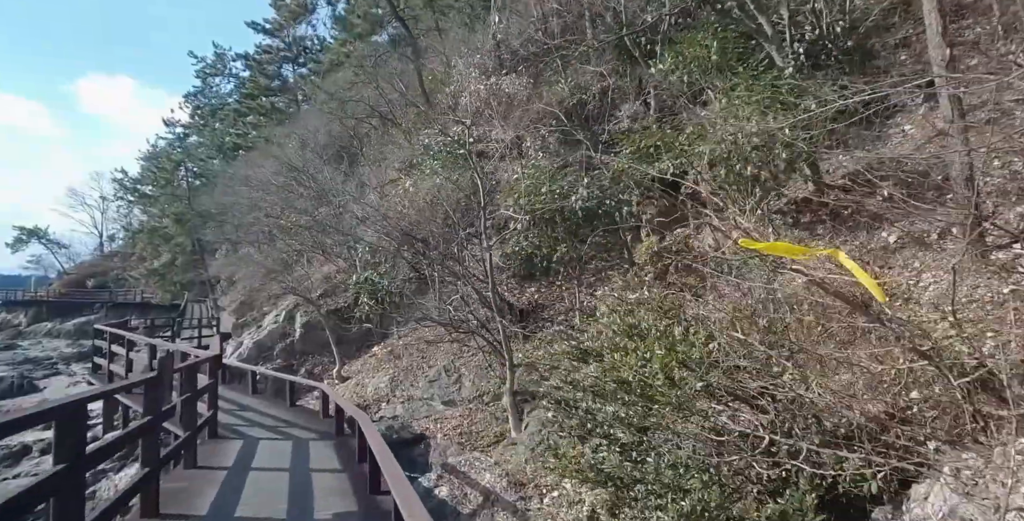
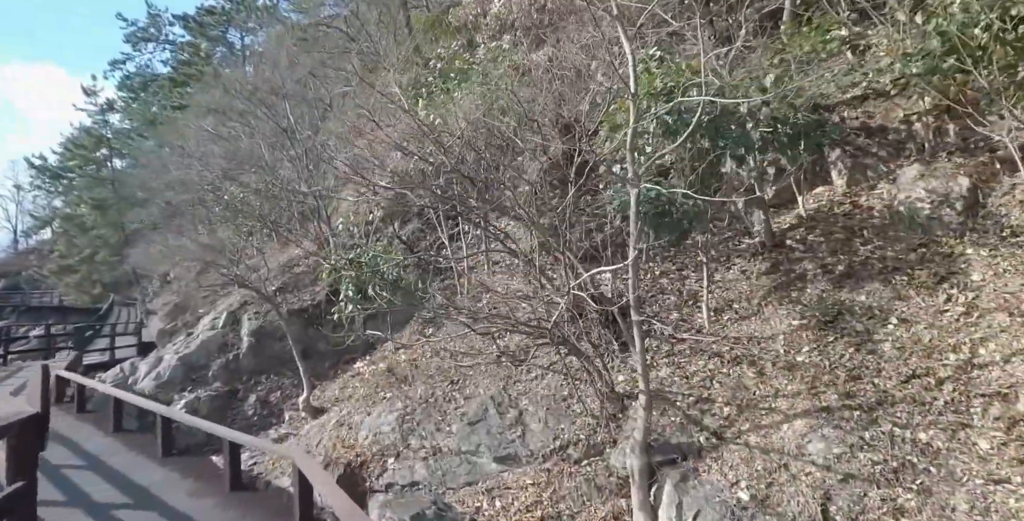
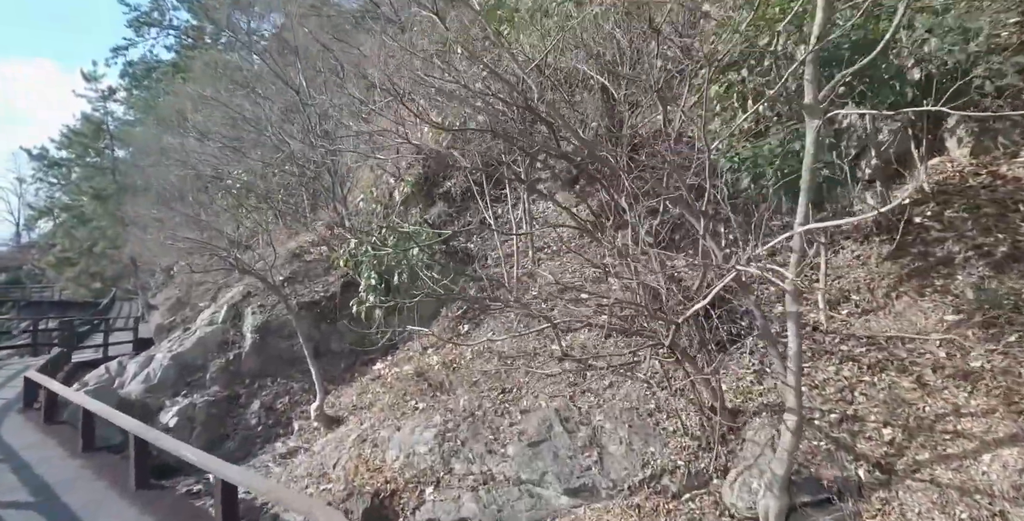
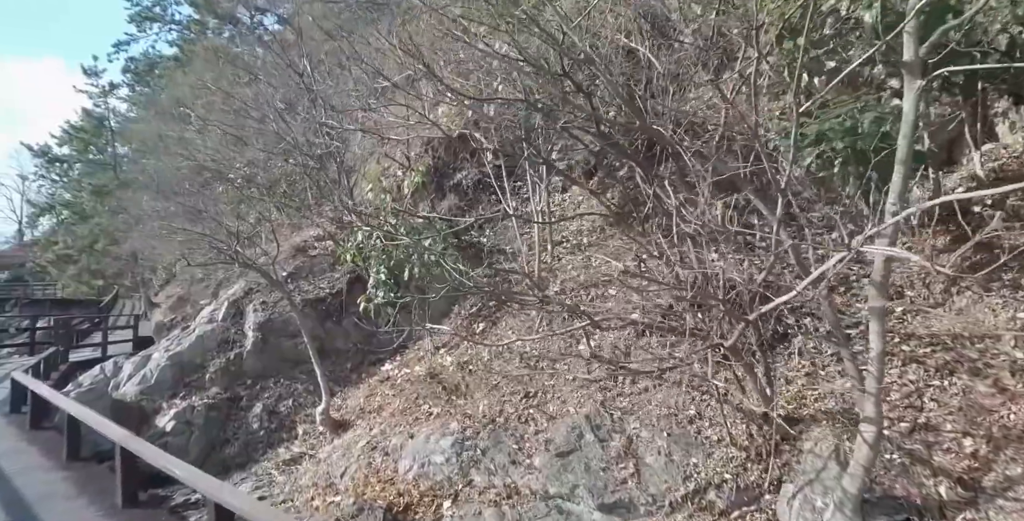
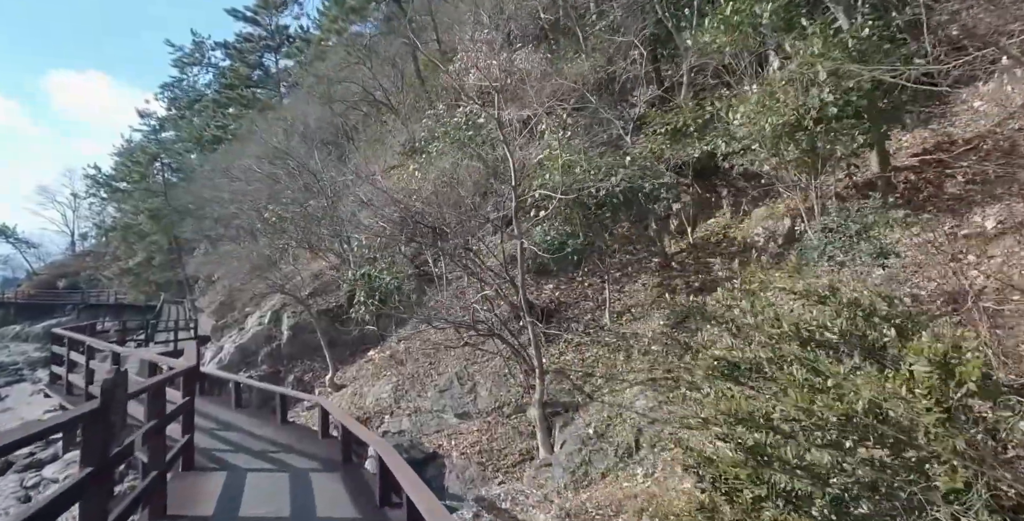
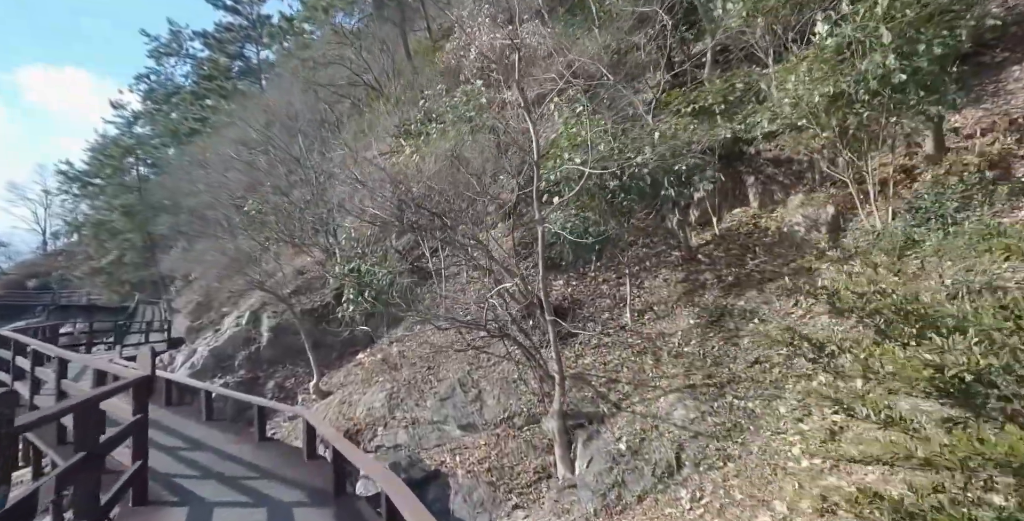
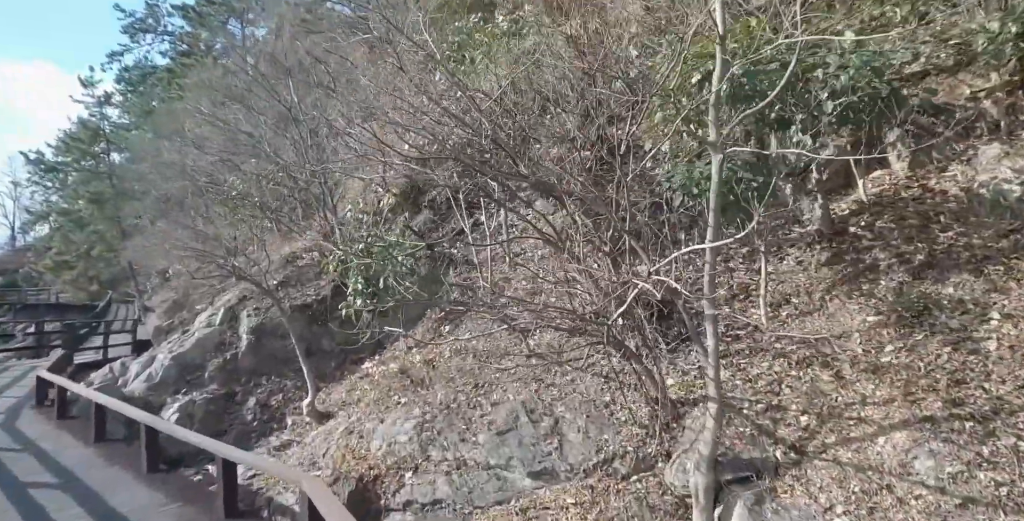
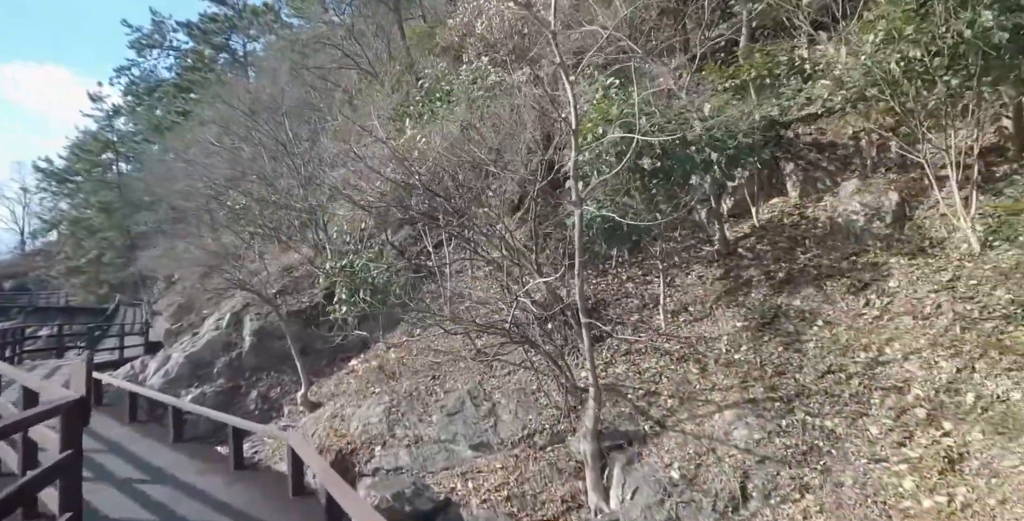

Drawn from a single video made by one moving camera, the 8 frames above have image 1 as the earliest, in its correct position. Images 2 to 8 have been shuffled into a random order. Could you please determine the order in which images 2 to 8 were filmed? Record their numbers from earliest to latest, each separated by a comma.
5, 6, 8, 2, 7, 3, 4
